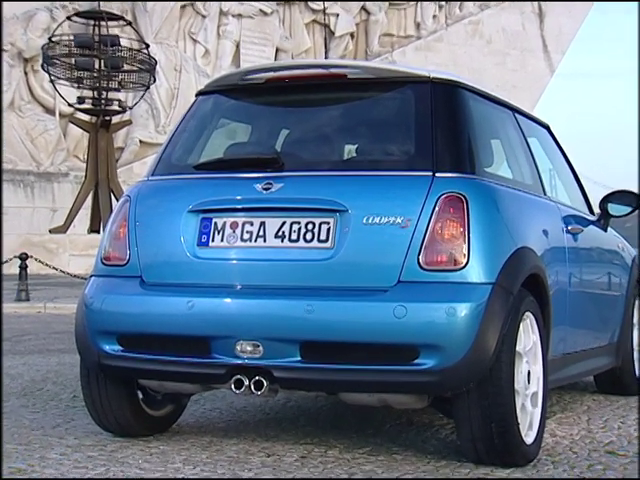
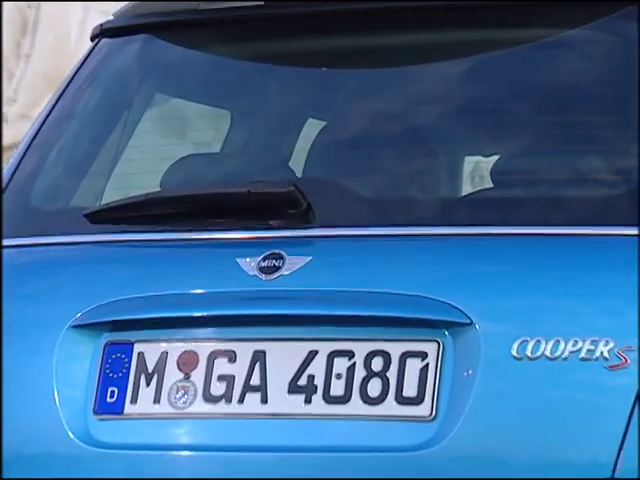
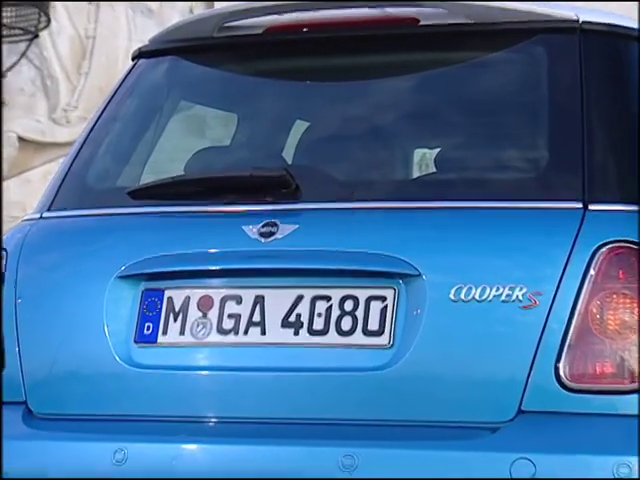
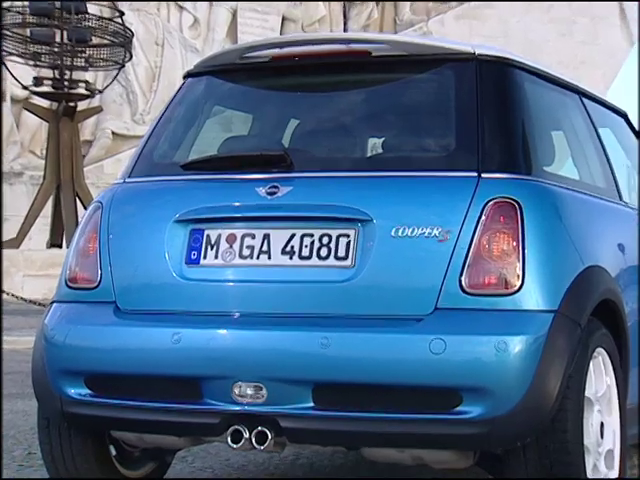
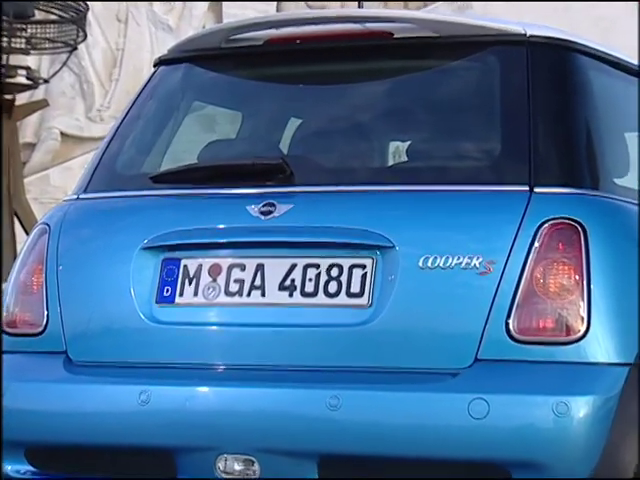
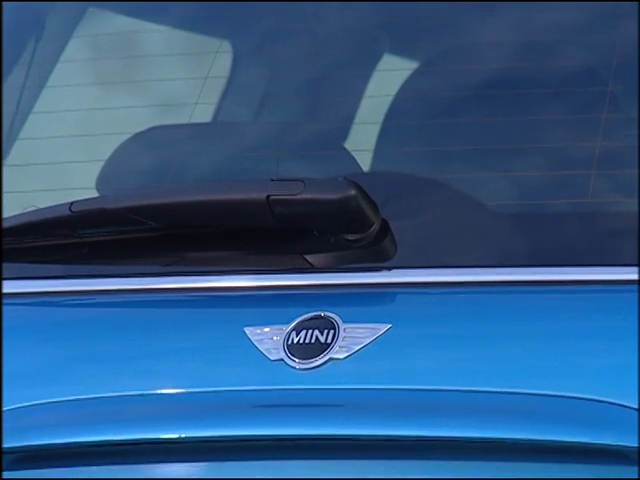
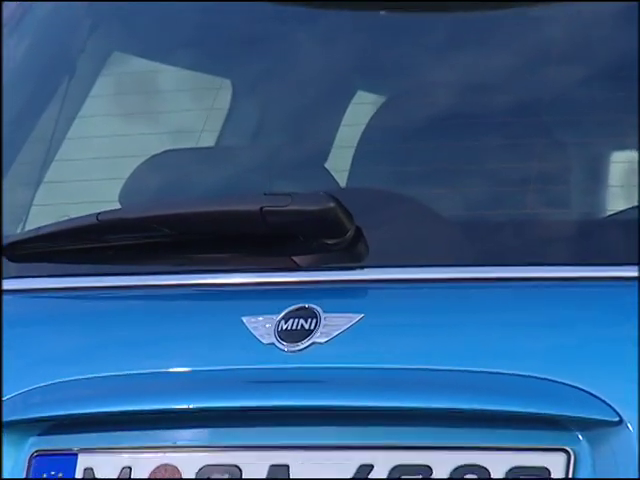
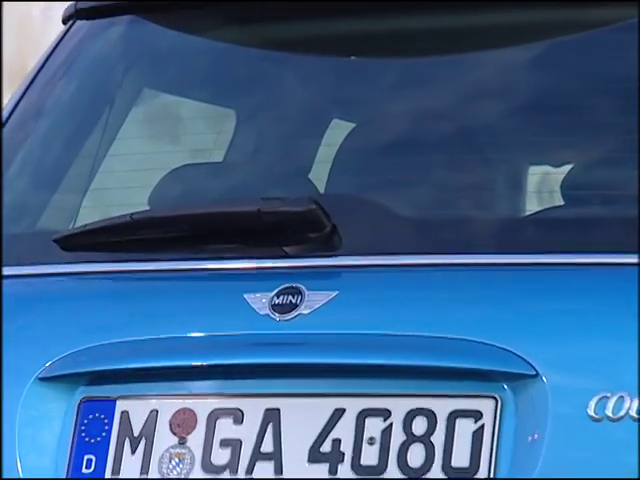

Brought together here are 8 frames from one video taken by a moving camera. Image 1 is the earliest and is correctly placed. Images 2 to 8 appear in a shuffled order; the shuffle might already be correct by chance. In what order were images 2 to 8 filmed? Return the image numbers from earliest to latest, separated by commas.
4, 5, 3, 2, 8, 7, 6
